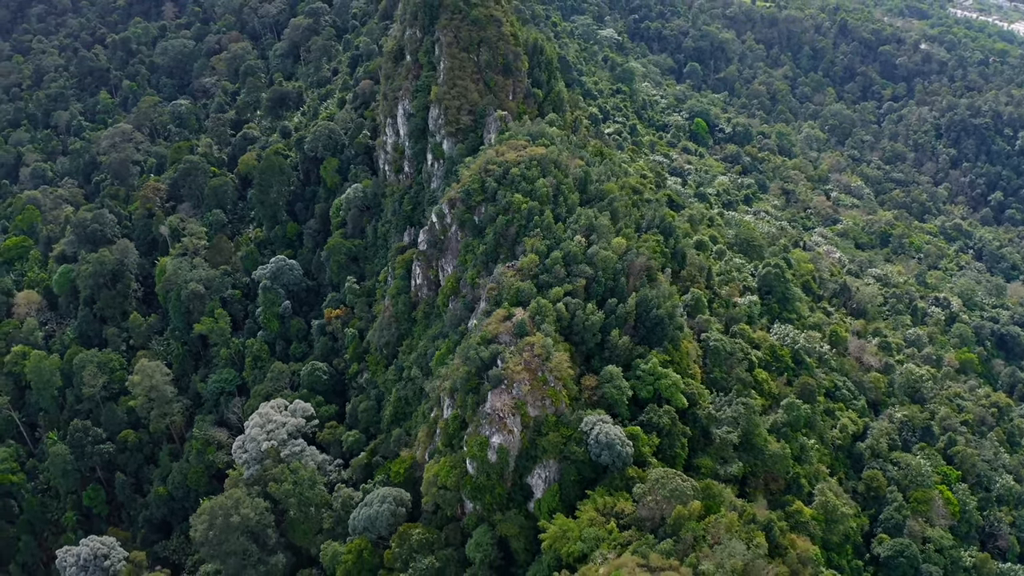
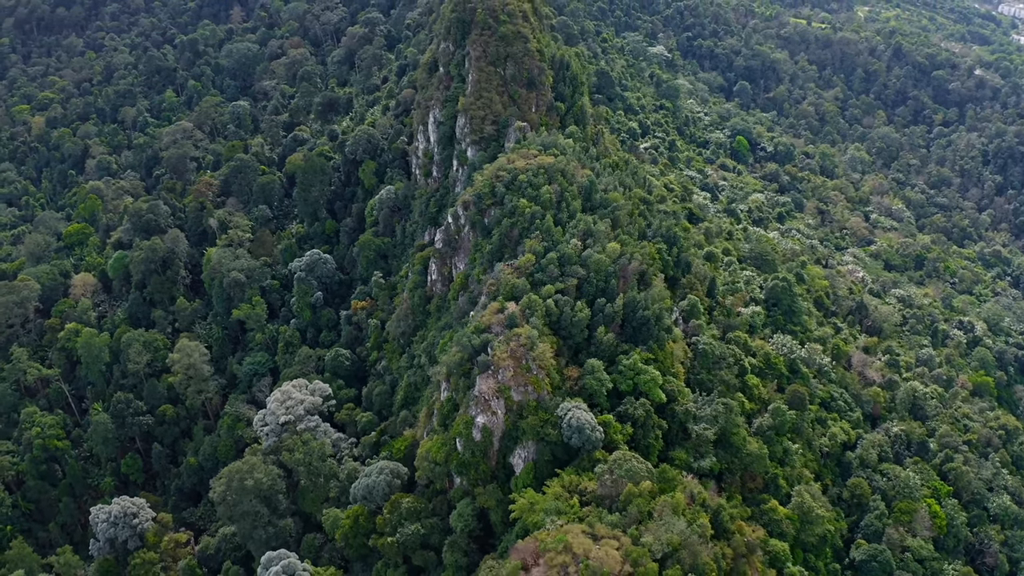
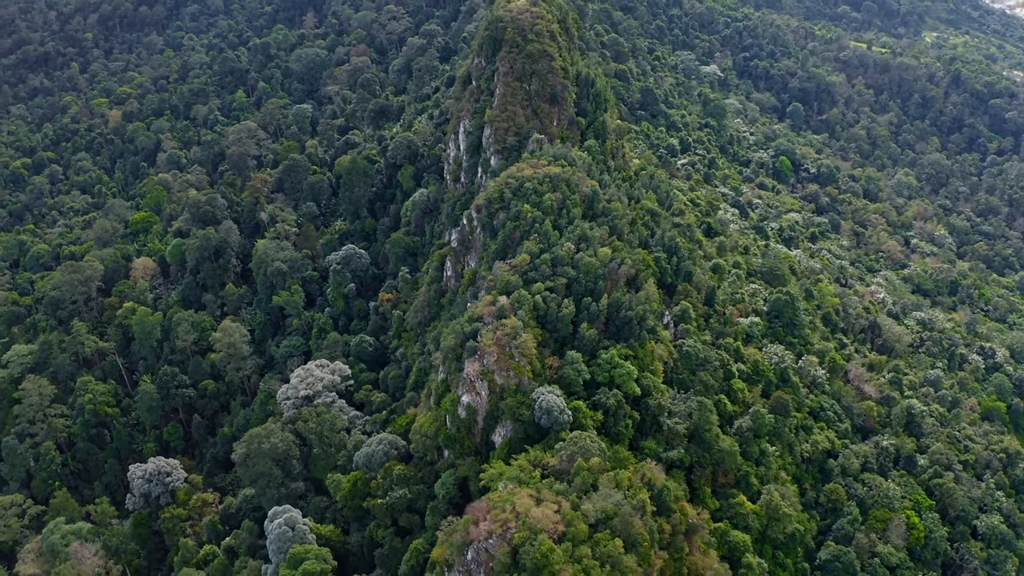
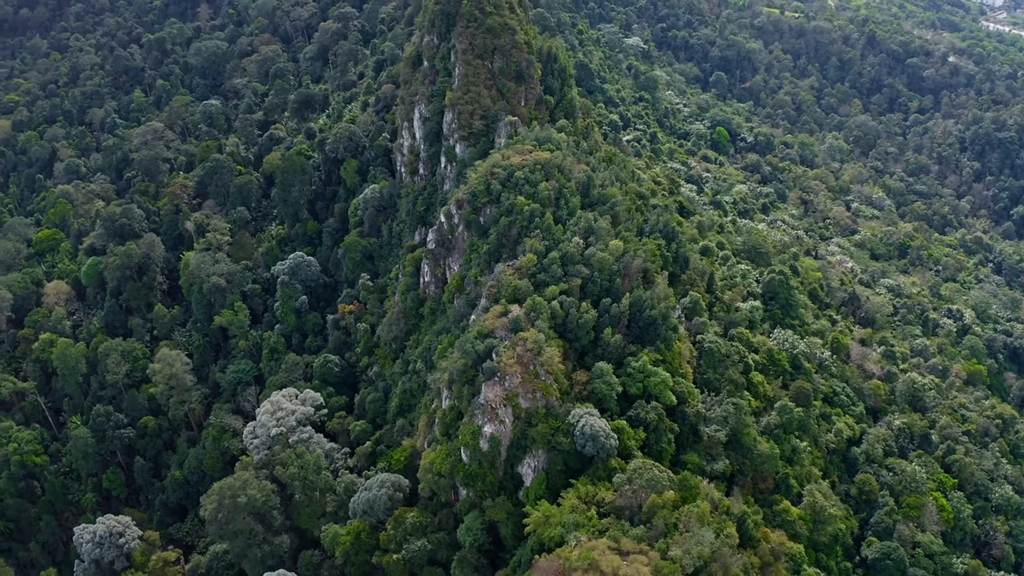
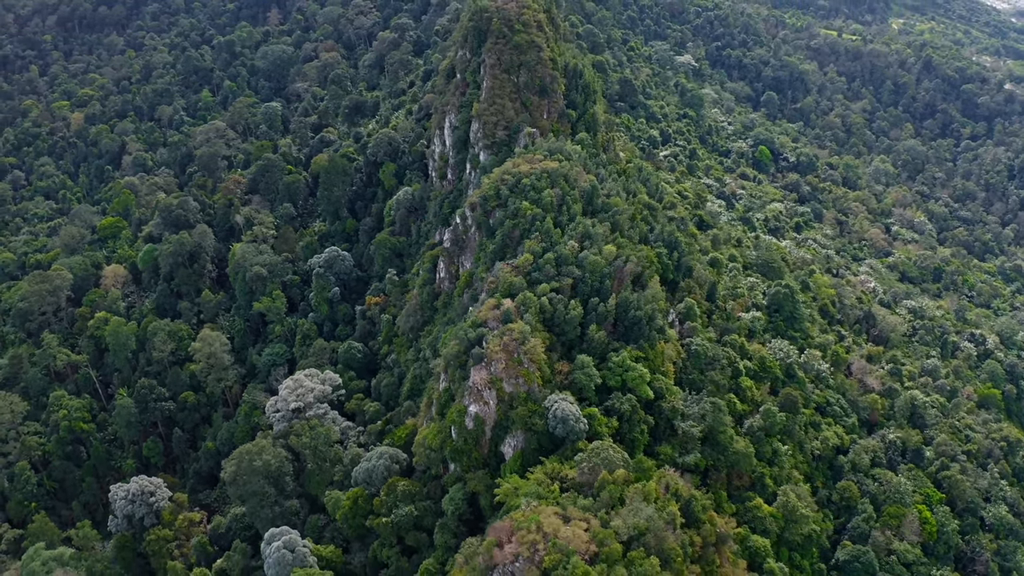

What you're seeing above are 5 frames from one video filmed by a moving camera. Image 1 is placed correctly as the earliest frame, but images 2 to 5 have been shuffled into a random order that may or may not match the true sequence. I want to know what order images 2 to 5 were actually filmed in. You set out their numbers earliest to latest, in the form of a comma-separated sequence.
4, 2, 5, 3
